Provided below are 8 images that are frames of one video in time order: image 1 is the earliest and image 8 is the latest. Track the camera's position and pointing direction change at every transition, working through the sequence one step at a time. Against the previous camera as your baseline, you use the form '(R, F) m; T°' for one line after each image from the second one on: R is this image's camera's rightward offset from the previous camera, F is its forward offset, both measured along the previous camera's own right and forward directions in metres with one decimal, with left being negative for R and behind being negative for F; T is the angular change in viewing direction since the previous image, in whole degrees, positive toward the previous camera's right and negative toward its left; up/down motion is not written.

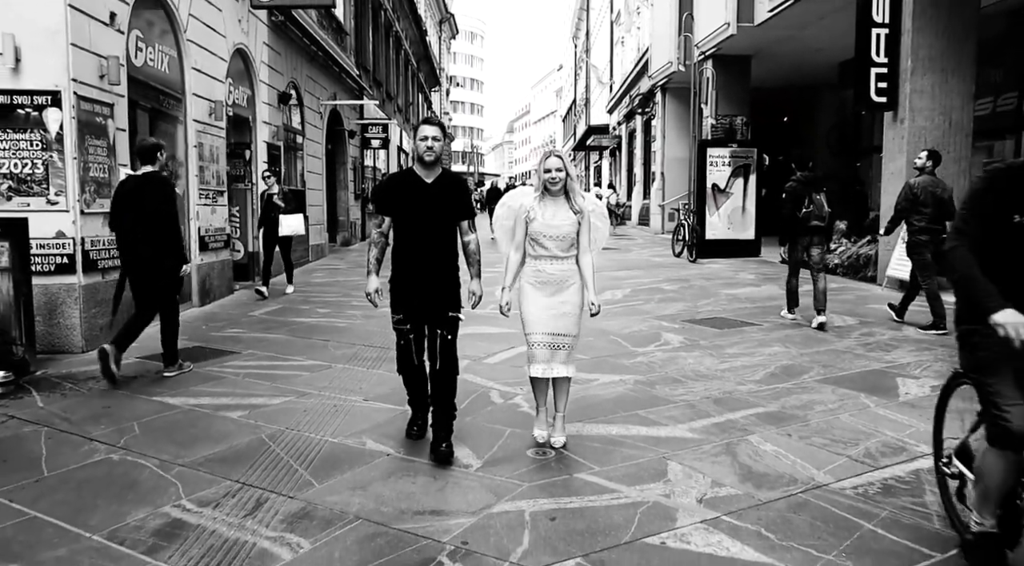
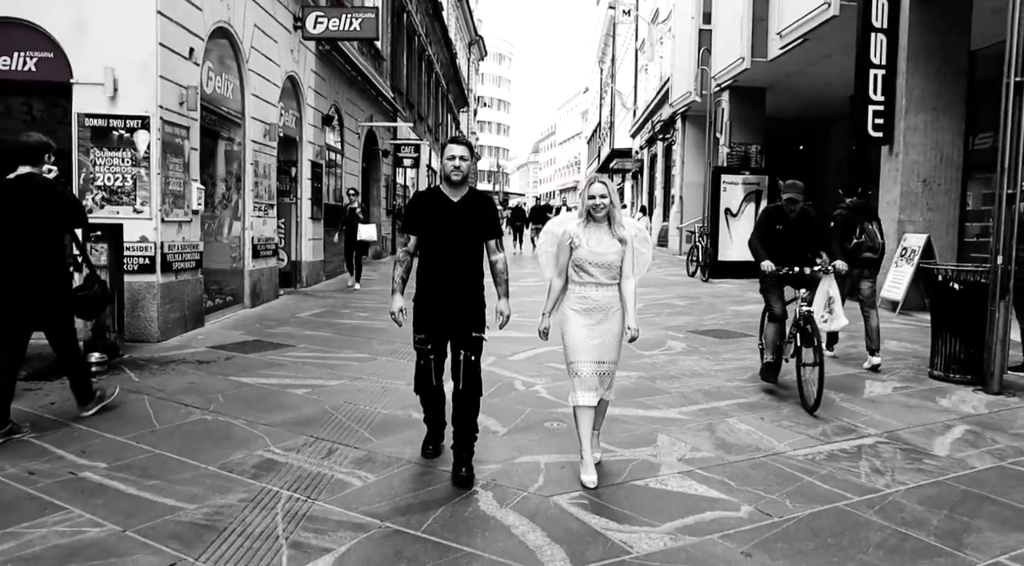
(0.0, -0.9) m; -2°
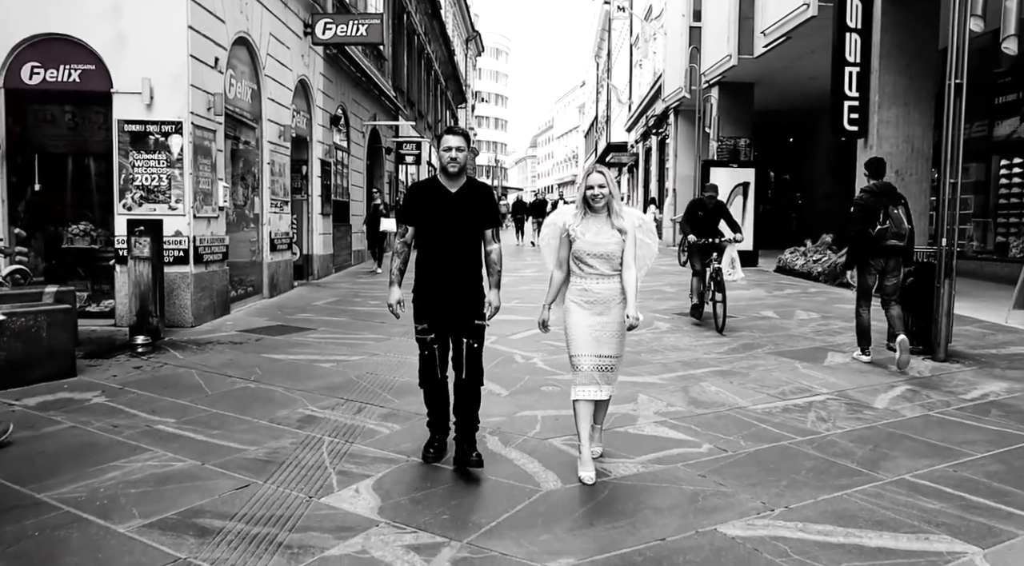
(0.0, -0.7) m; 0°
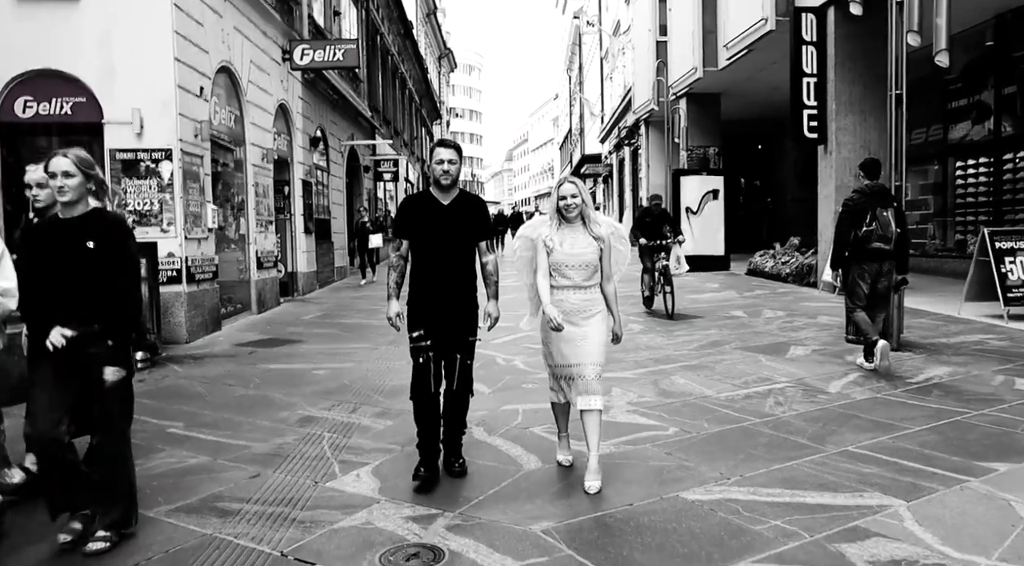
(0.0, -0.4) m; +2°
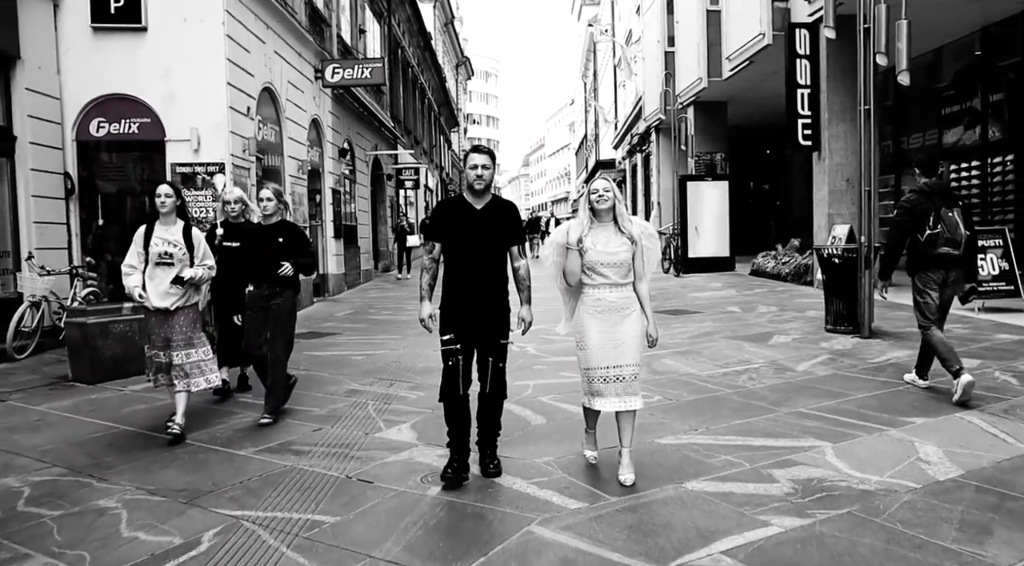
(+0.1, -1.0) m; -1°
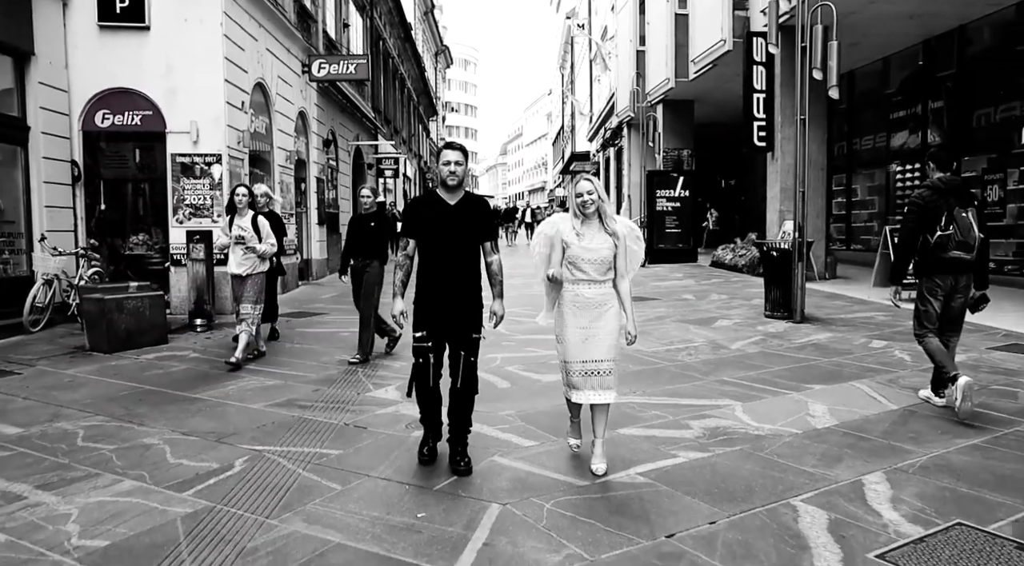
(0.0, -0.9) m; +2°
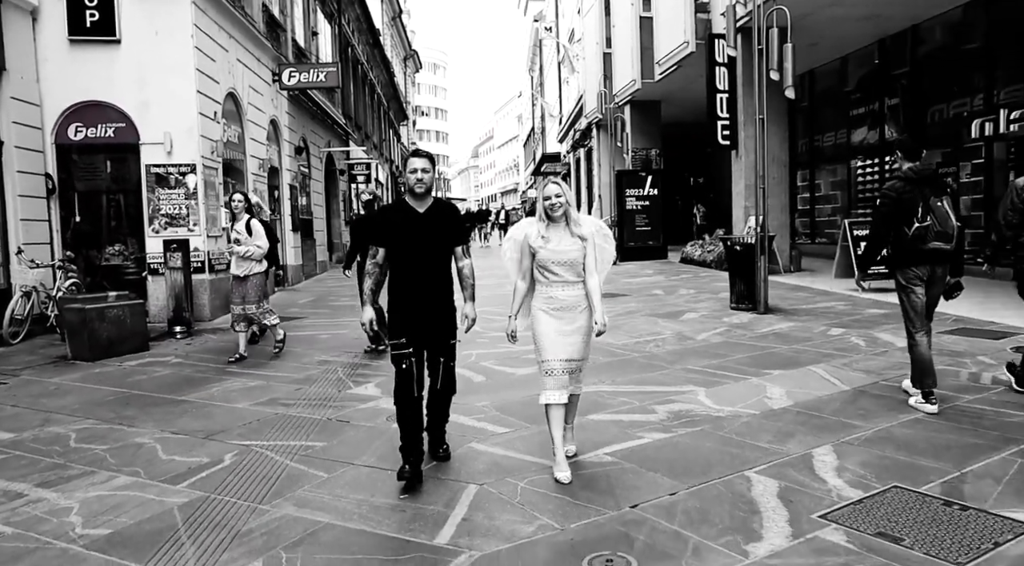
(0.0, -0.3) m; +2°
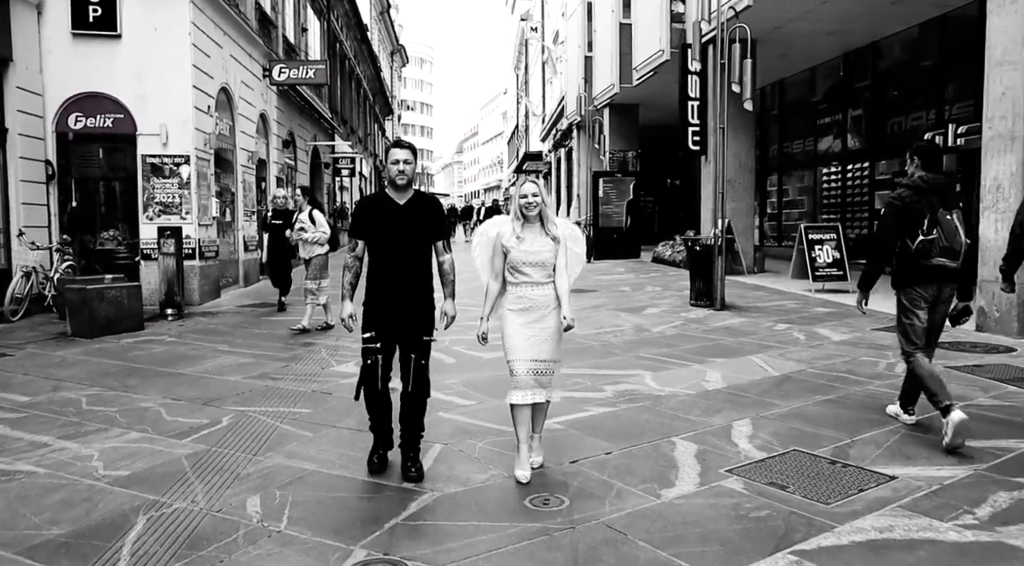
(+0.1, -0.6) m; +1°
